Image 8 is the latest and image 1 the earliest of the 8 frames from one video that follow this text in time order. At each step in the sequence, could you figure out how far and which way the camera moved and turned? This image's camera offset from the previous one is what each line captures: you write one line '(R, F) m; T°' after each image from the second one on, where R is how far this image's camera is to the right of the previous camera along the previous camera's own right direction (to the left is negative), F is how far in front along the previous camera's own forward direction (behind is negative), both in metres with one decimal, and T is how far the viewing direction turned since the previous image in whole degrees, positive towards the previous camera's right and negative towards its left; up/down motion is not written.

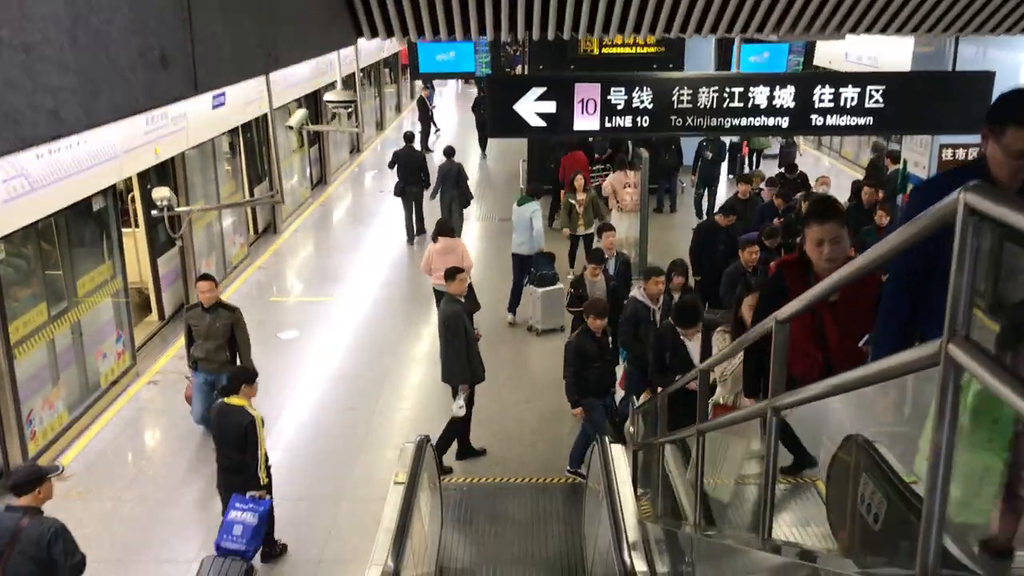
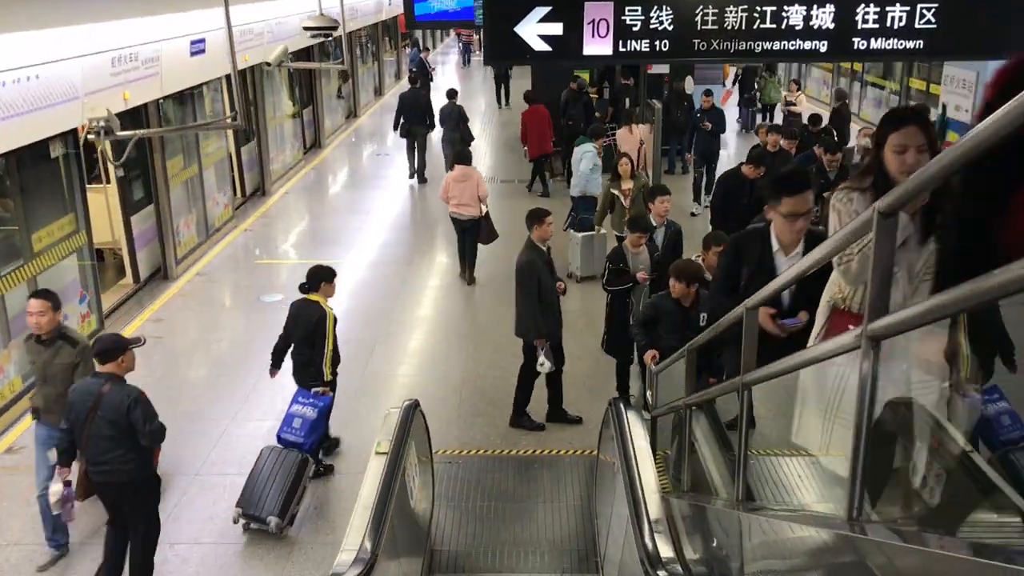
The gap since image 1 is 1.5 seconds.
(0.0, +0.8) m; 0°
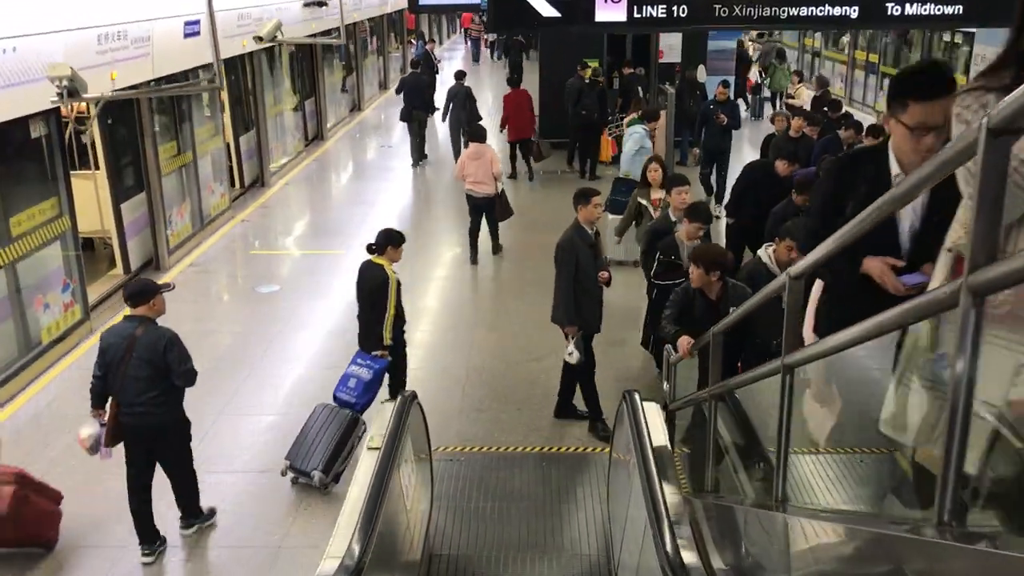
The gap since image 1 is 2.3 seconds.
(0.0, +0.4) m; 0°
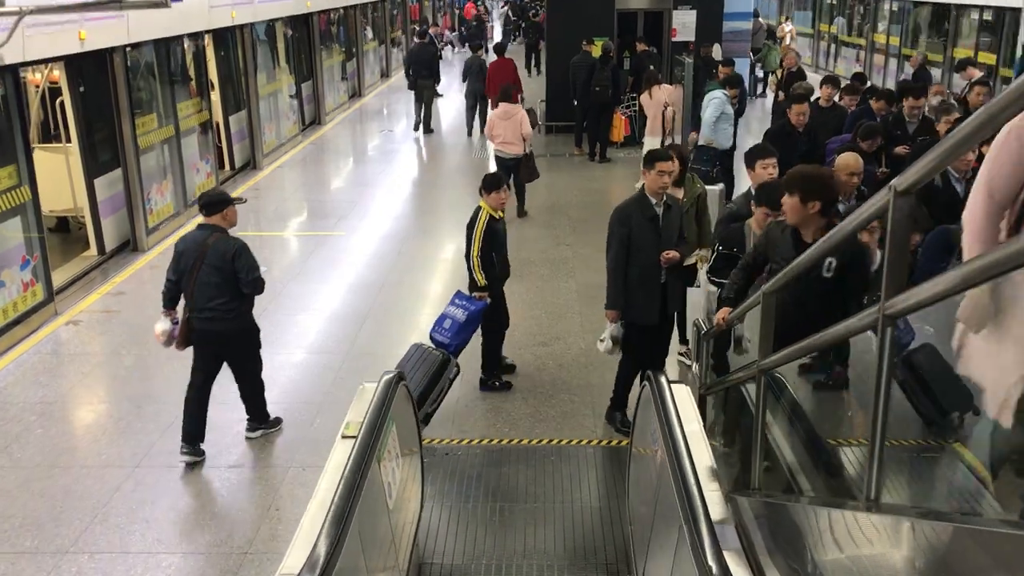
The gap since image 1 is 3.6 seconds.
(0.0, +0.7) m; 0°
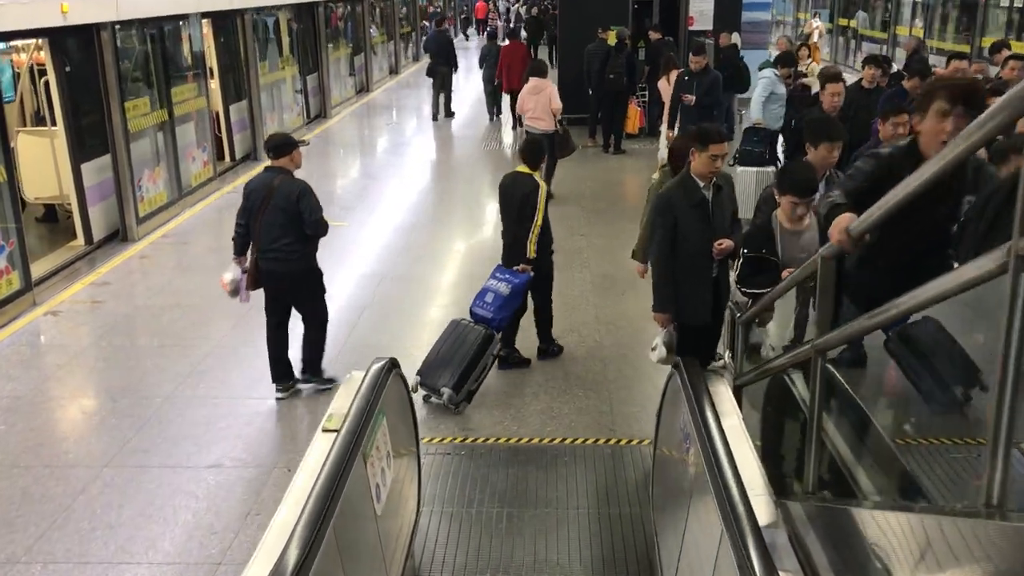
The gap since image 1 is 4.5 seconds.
(0.0, +0.5) m; -1°
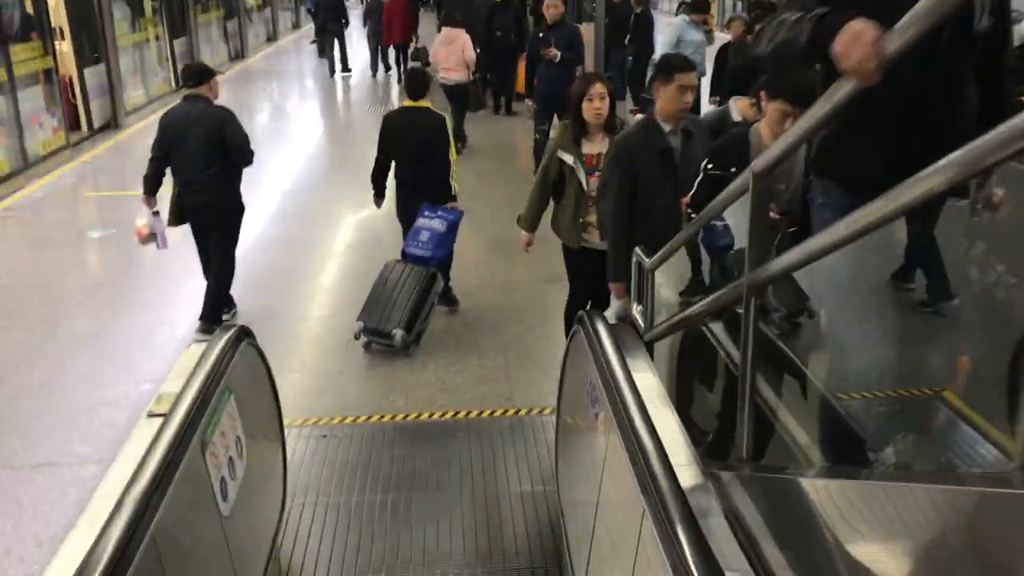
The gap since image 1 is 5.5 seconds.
(+0.1, +0.5) m; +6°
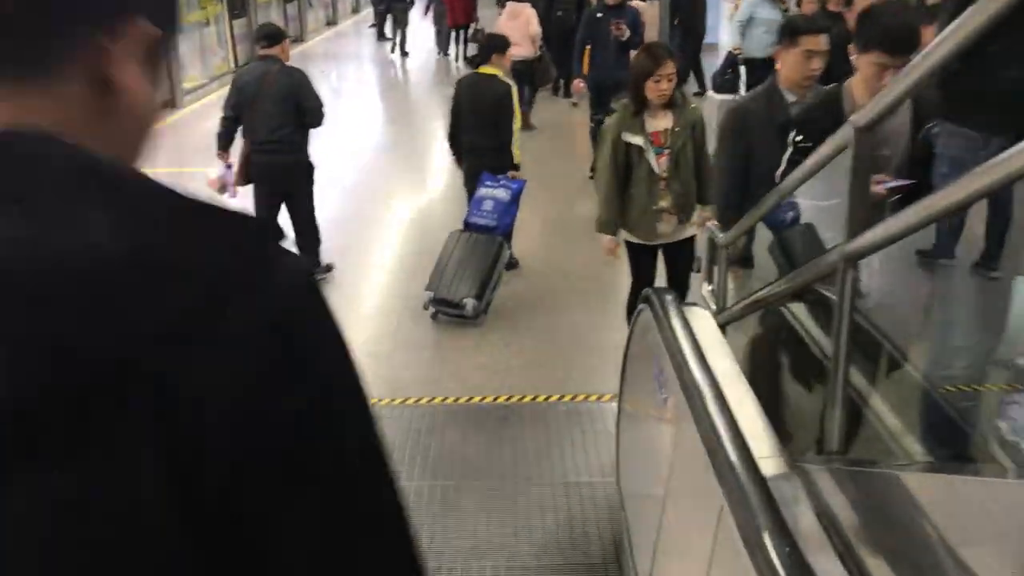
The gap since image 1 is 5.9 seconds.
(0.0, +0.2) m; -3°
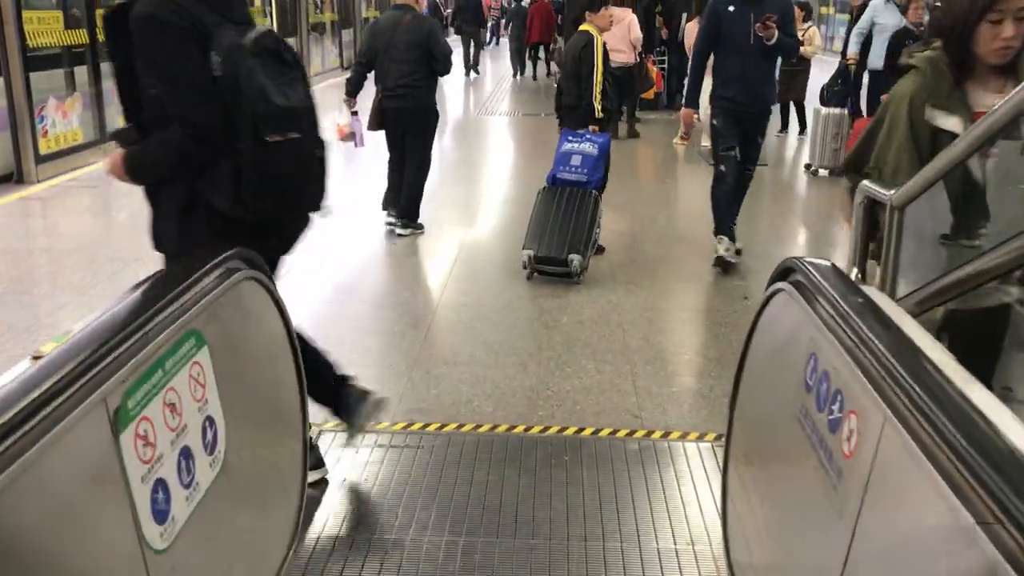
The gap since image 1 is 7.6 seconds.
(0.0, +0.9) m; -3°
